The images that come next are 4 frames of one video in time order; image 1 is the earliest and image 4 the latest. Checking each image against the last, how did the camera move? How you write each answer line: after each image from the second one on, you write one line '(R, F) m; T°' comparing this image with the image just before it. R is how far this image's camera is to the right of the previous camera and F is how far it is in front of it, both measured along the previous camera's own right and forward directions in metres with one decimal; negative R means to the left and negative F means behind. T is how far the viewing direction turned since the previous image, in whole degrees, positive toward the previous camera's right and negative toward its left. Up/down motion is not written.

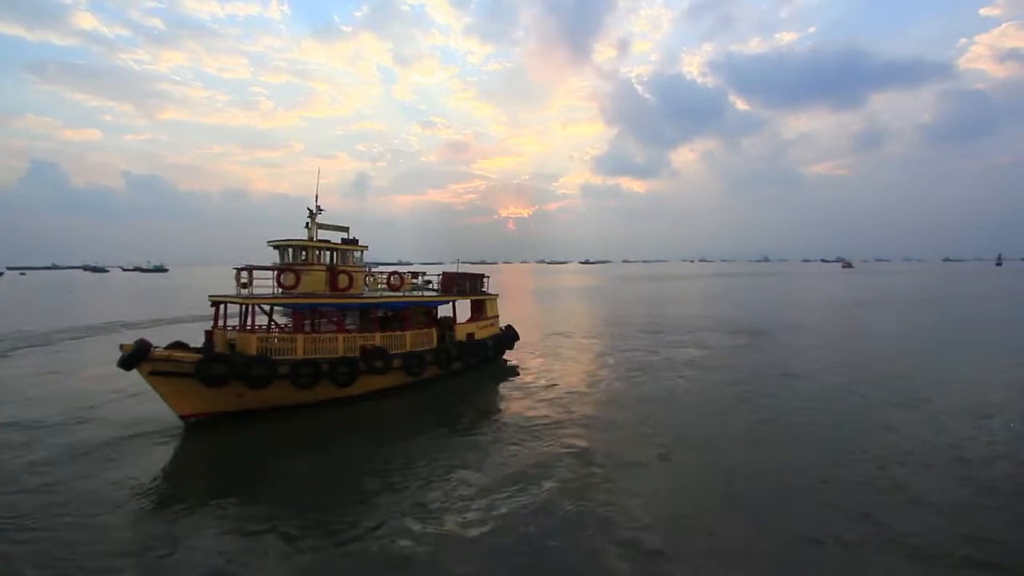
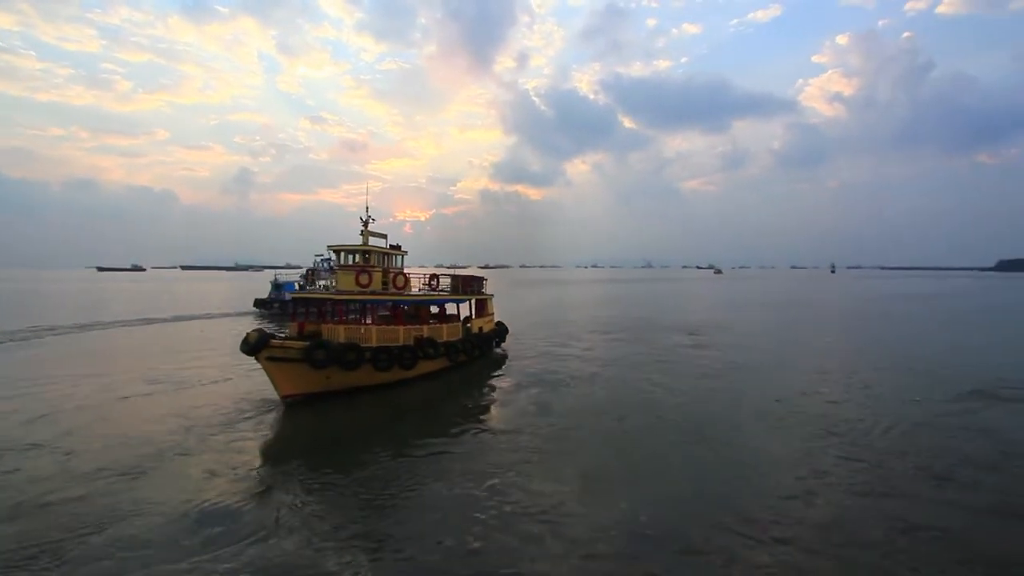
(-3.6, -1.8) m; +12°
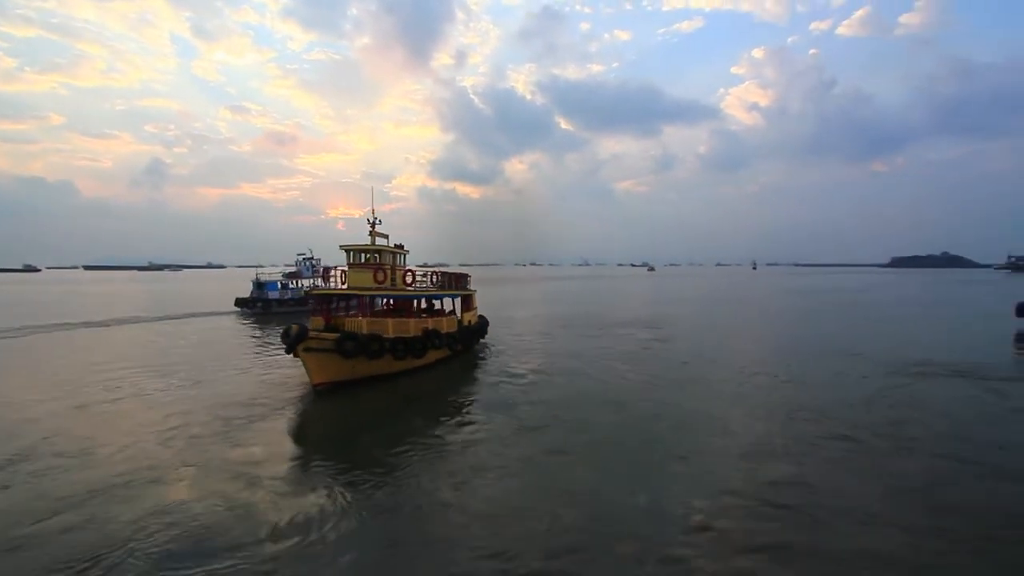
(-1.8, -0.9) m; +7°
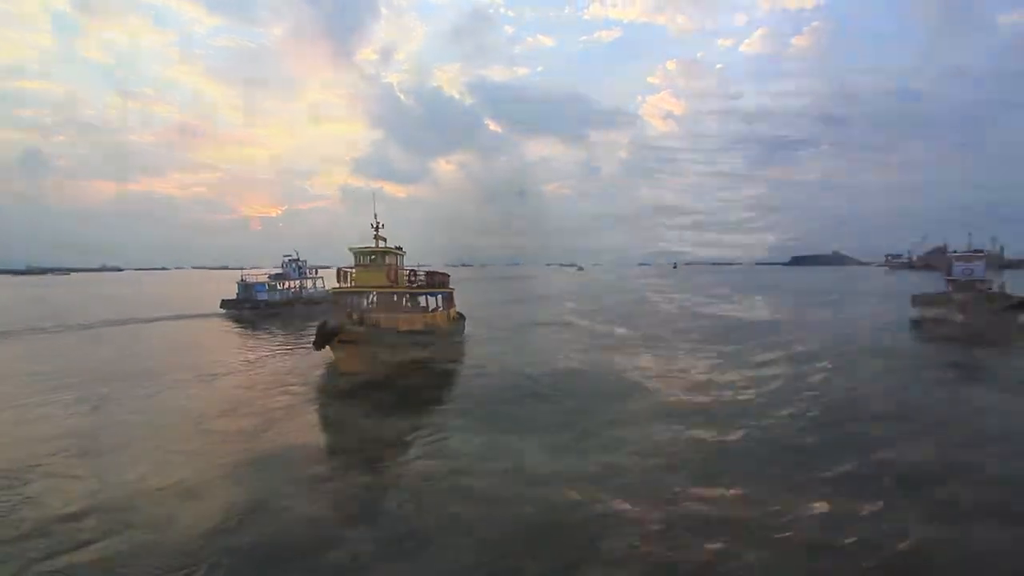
(-2.2, -1.3) m; +8°
